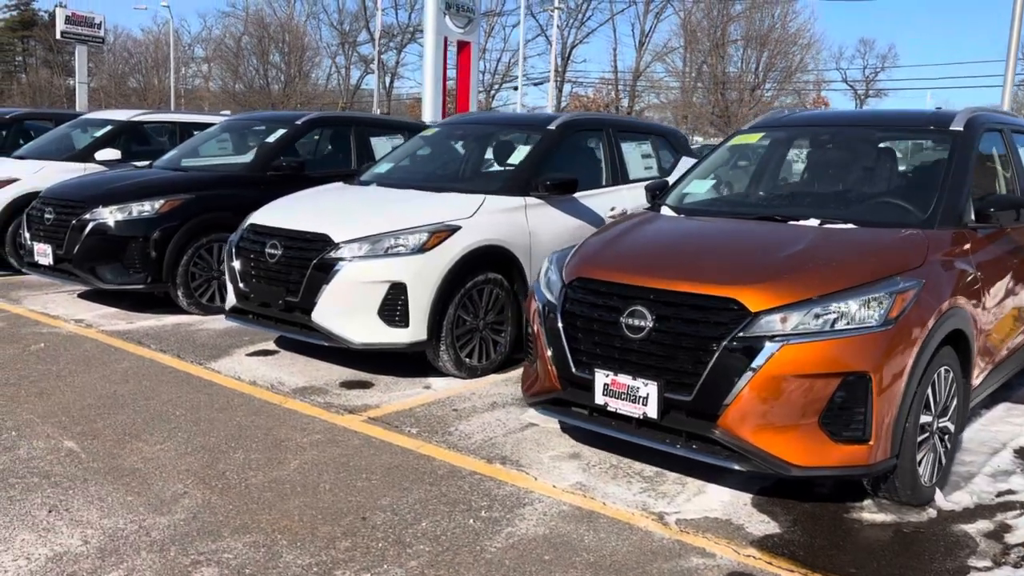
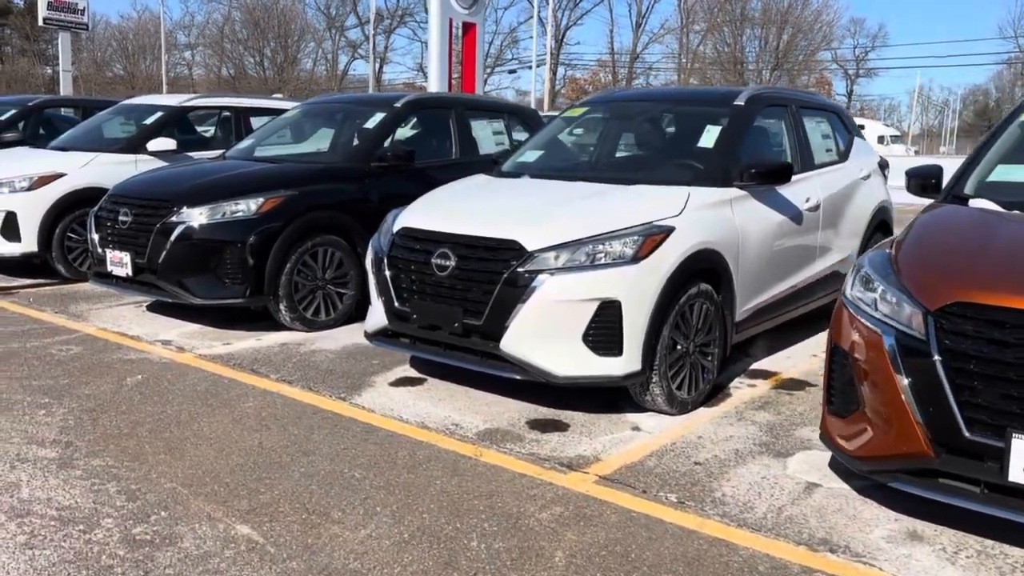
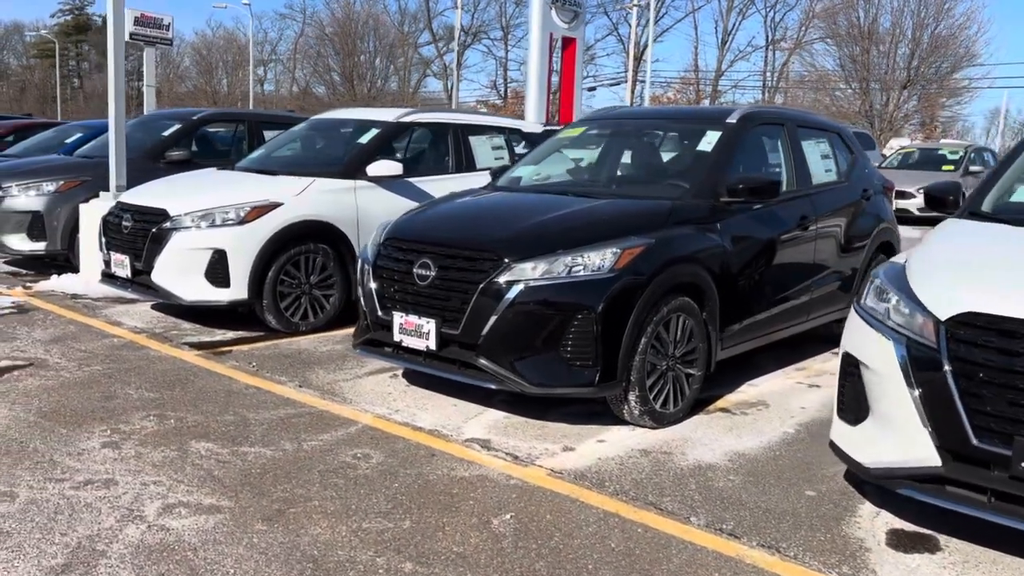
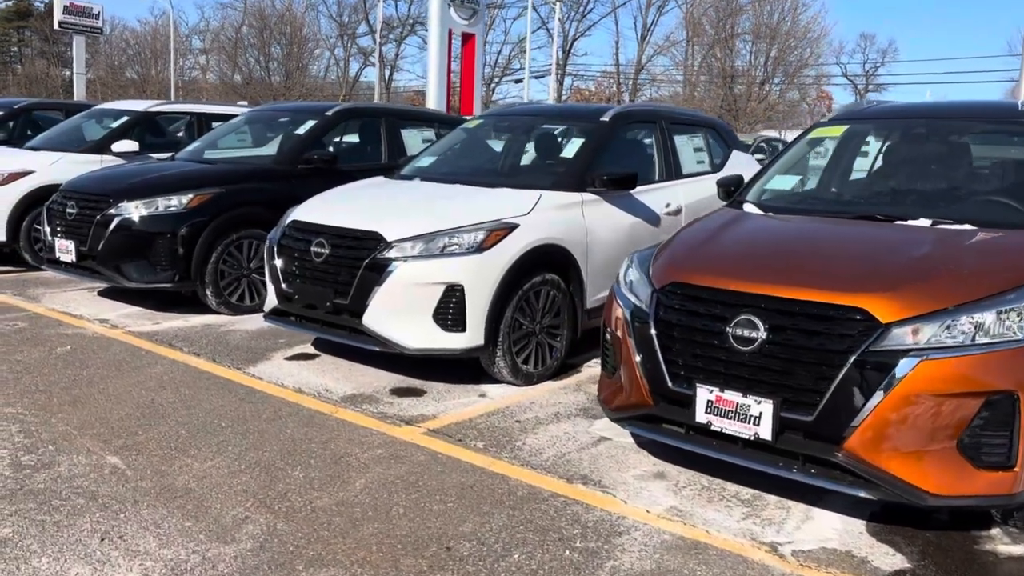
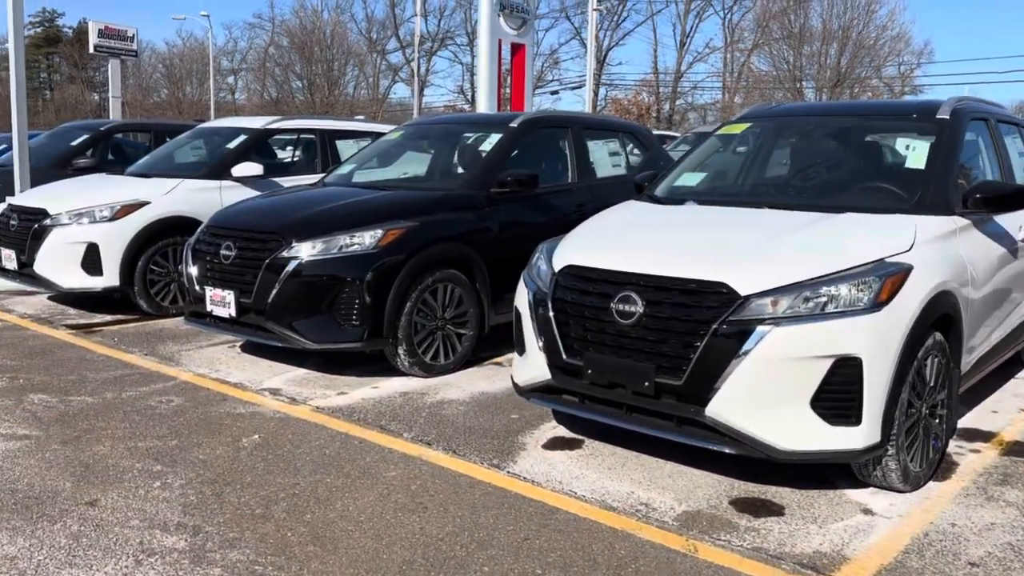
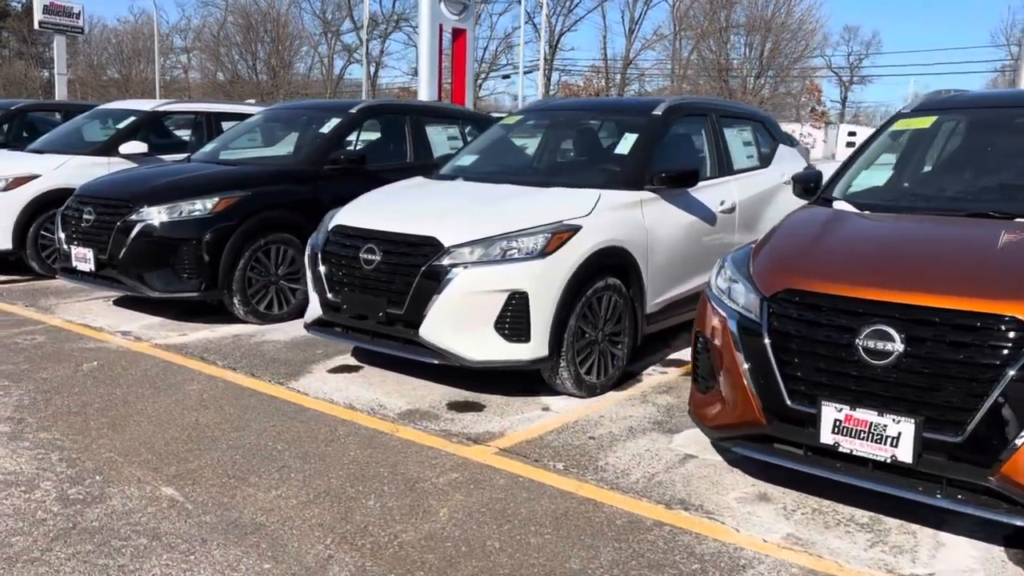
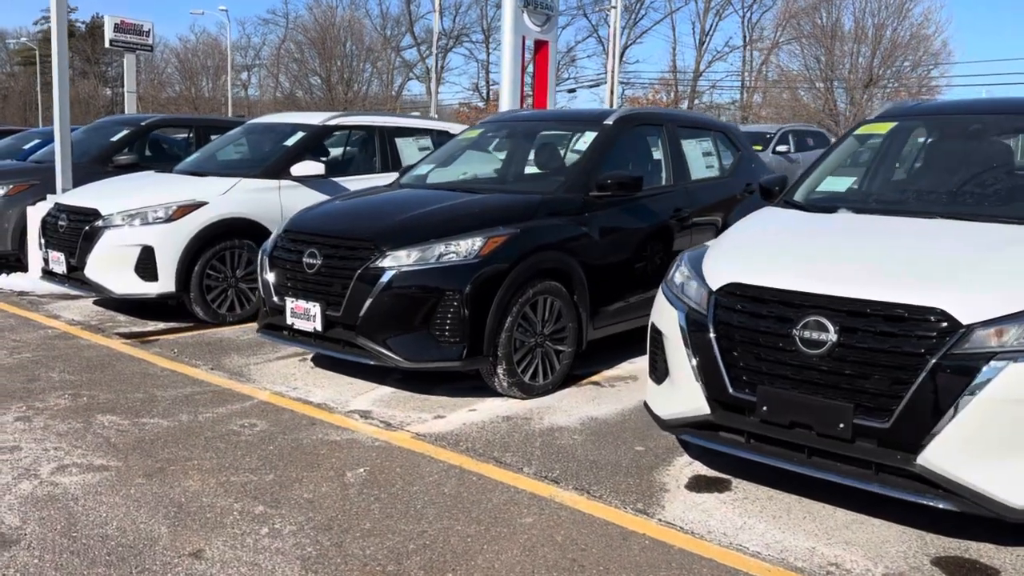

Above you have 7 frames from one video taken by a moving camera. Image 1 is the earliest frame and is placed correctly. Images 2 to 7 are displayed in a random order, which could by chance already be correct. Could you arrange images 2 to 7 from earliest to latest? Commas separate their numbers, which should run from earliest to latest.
4, 6, 2, 5, 7, 3
